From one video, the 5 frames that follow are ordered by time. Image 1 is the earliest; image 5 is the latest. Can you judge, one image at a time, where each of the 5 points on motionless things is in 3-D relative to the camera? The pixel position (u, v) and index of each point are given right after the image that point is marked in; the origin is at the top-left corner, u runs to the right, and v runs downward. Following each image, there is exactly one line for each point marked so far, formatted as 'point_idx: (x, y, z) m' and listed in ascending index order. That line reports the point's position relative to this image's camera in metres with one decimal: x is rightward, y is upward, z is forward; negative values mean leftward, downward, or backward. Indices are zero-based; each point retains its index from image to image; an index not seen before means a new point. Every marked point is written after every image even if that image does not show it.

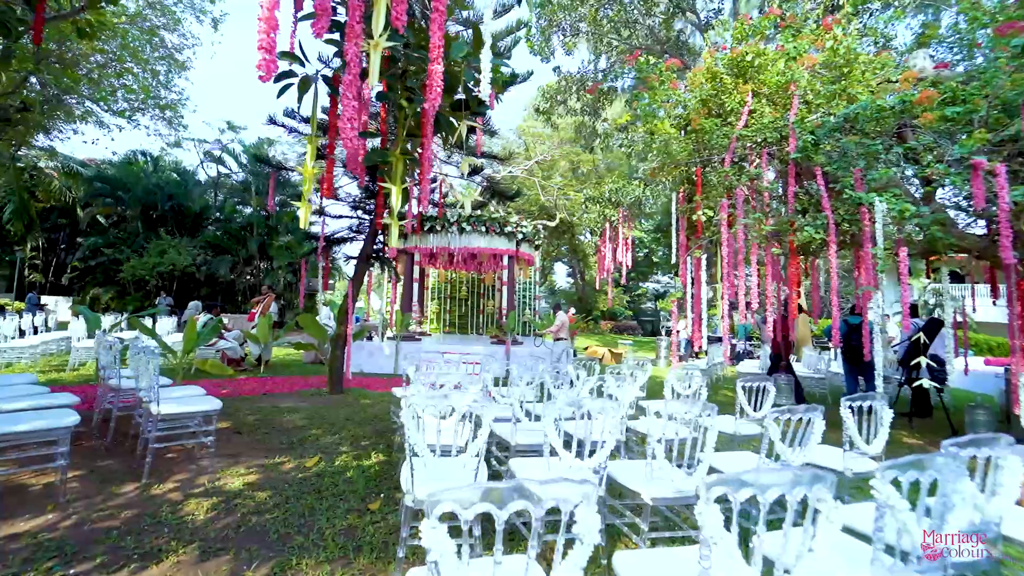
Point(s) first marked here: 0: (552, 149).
0: (+0.6, +2.3, +9.1) m
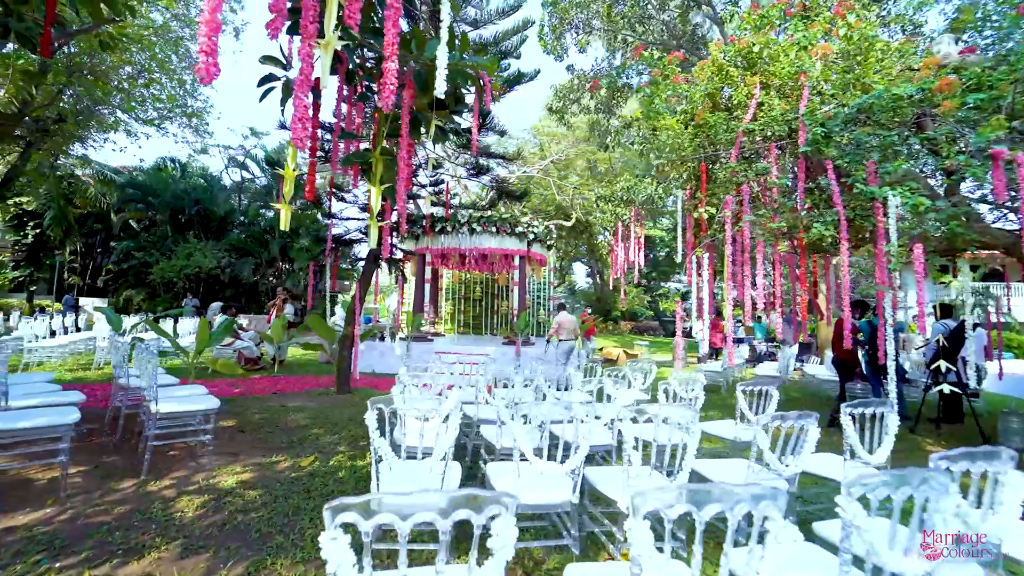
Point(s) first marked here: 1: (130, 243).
0: (+0.9, +2.3, +9.0) m
1: (-6.6, +0.8, +9.6) m
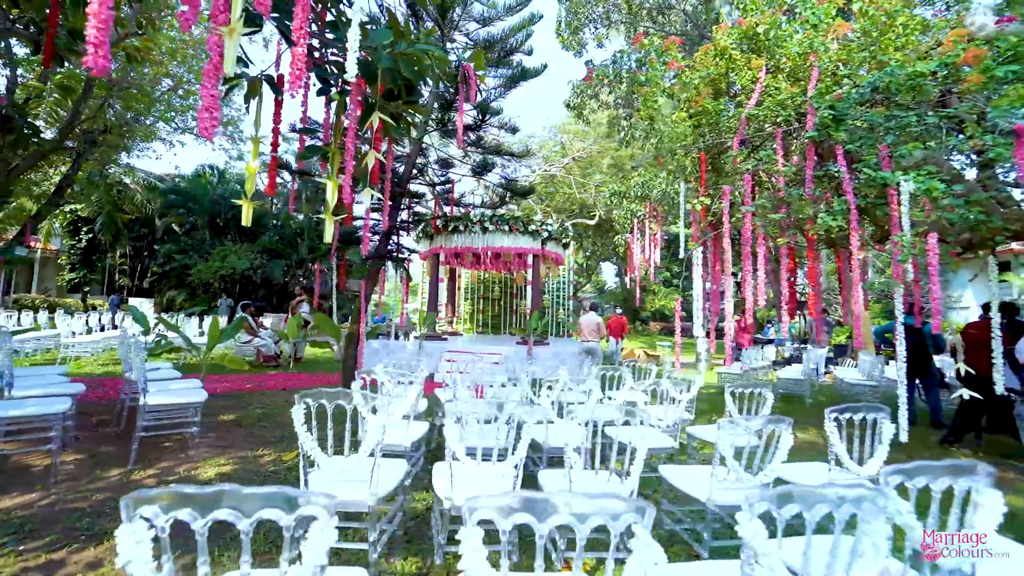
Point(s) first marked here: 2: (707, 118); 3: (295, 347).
0: (+1.3, +2.3, +8.8) m
1: (-6.2, +0.8, +10.1) m
2: (+1.6, +1.4, +4.4) m
3: (-2.6, -0.7, +6.4) m
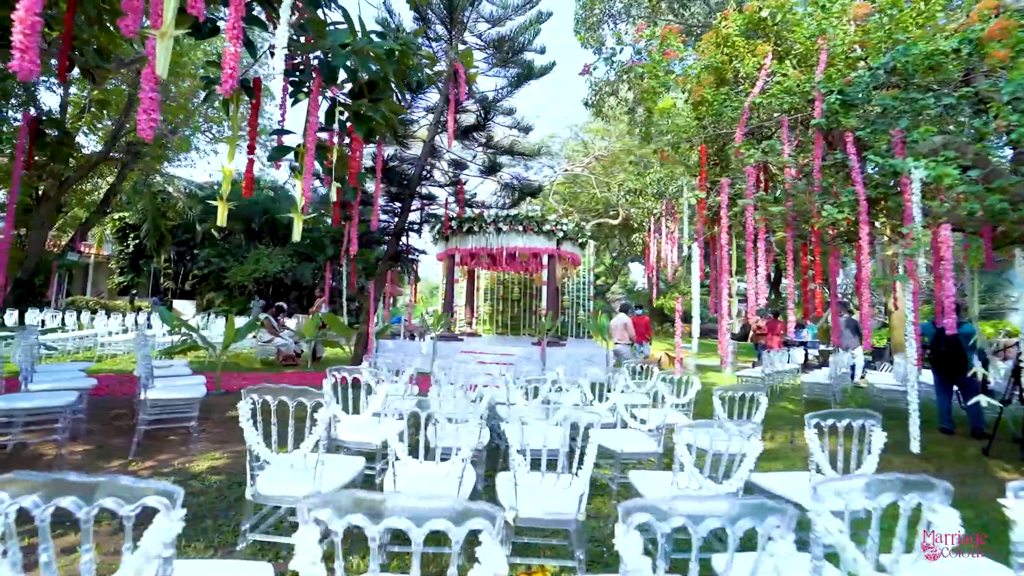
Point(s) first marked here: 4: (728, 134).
0: (+1.6, +2.3, +8.6) m
1: (-5.7, +0.7, +10.6) m
2: (+1.6, +1.4, +4.2) m
3: (-2.4, -0.7, +6.6) m
4: (+1.7, +1.2, +4.3) m
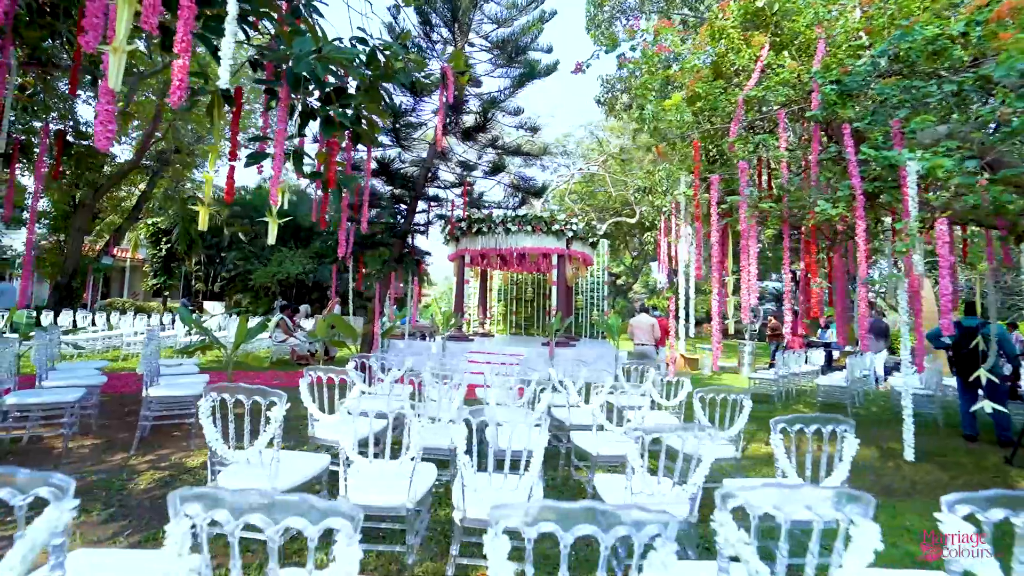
0: (+1.8, +2.3, +8.5) m
1: (-5.3, +0.7, +10.9) m
2: (+1.5, +1.4, +4.1) m
3: (-2.3, -0.7, +6.7) m
4: (+1.7, +1.2, +4.1) m
